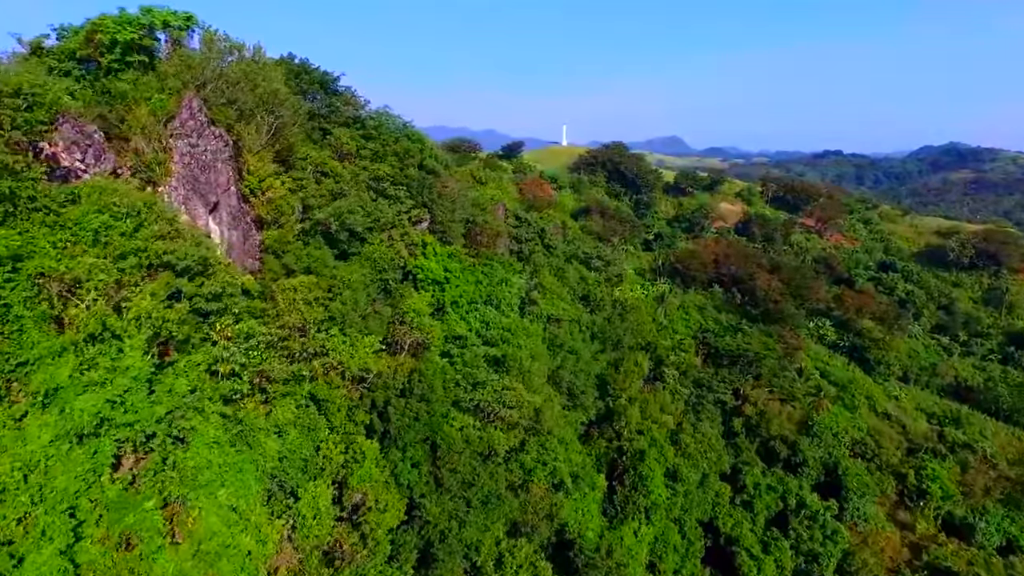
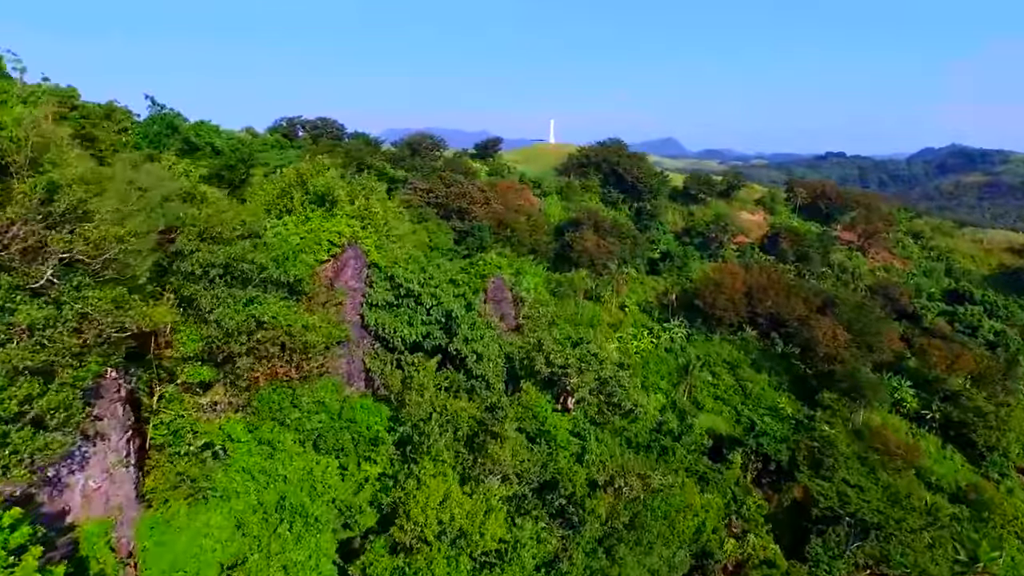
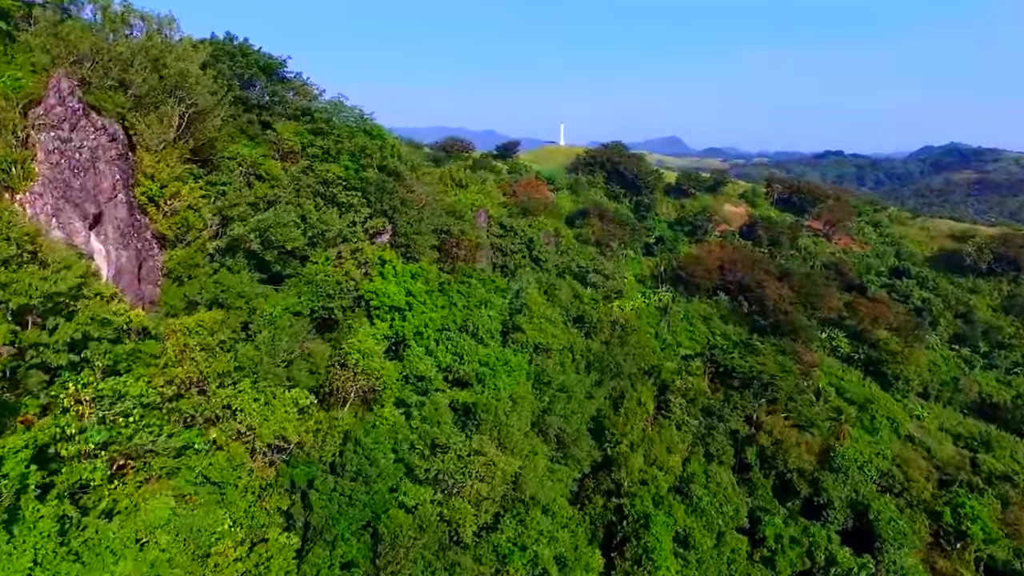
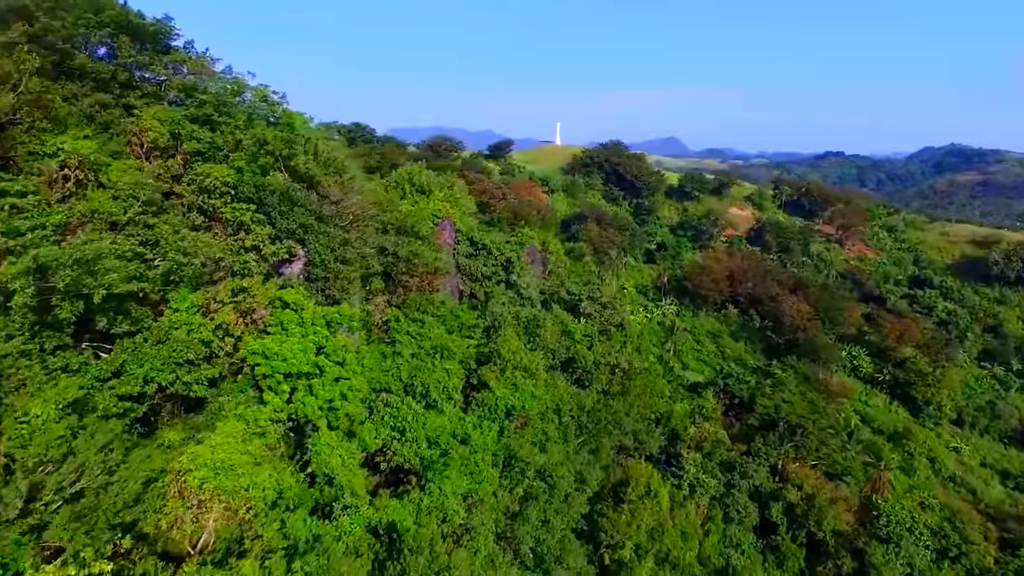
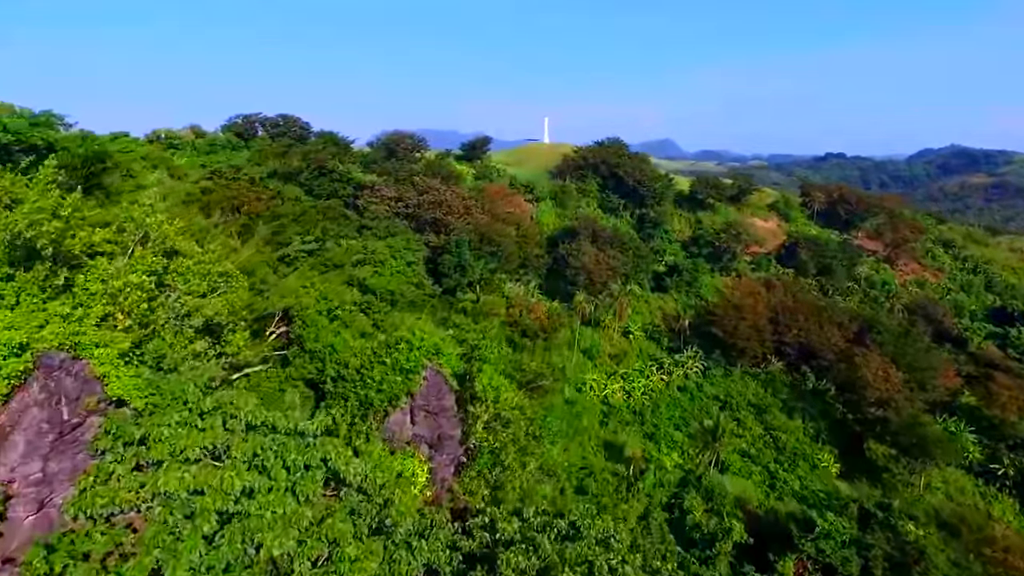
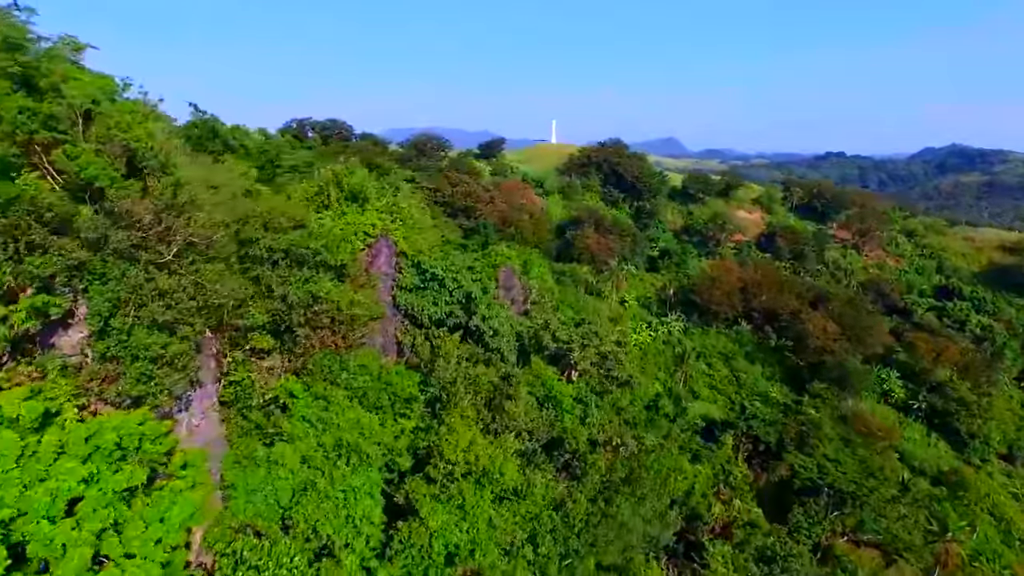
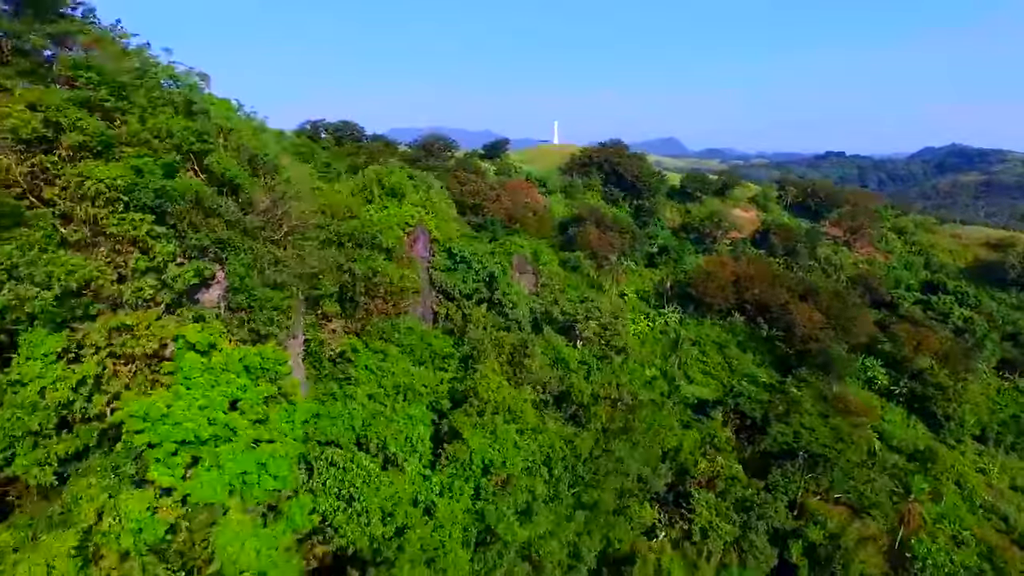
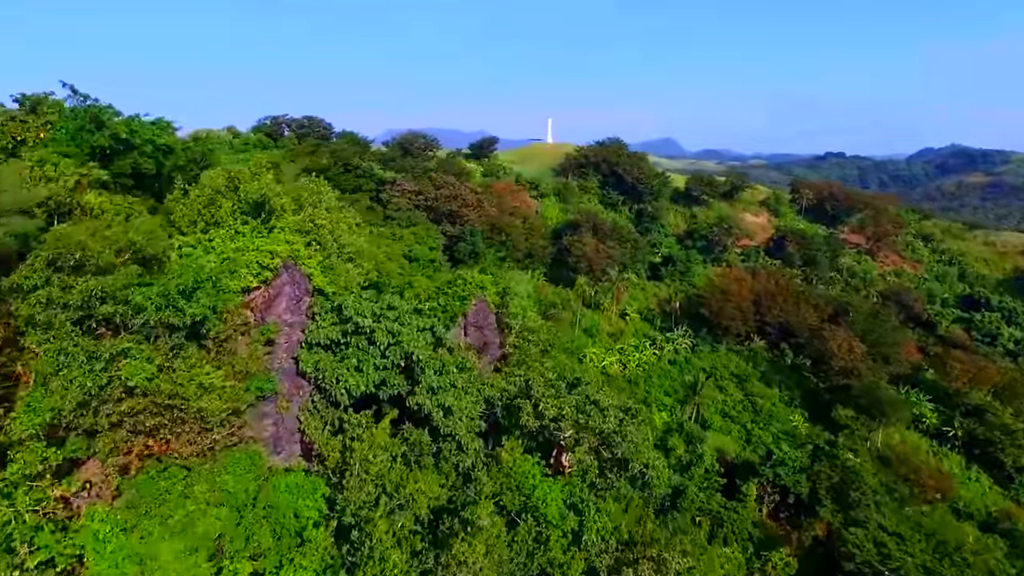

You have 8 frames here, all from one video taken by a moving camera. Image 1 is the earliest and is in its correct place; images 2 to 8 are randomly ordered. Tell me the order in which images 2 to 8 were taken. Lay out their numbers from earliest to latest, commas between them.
3, 4, 7, 6, 2, 8, 5
